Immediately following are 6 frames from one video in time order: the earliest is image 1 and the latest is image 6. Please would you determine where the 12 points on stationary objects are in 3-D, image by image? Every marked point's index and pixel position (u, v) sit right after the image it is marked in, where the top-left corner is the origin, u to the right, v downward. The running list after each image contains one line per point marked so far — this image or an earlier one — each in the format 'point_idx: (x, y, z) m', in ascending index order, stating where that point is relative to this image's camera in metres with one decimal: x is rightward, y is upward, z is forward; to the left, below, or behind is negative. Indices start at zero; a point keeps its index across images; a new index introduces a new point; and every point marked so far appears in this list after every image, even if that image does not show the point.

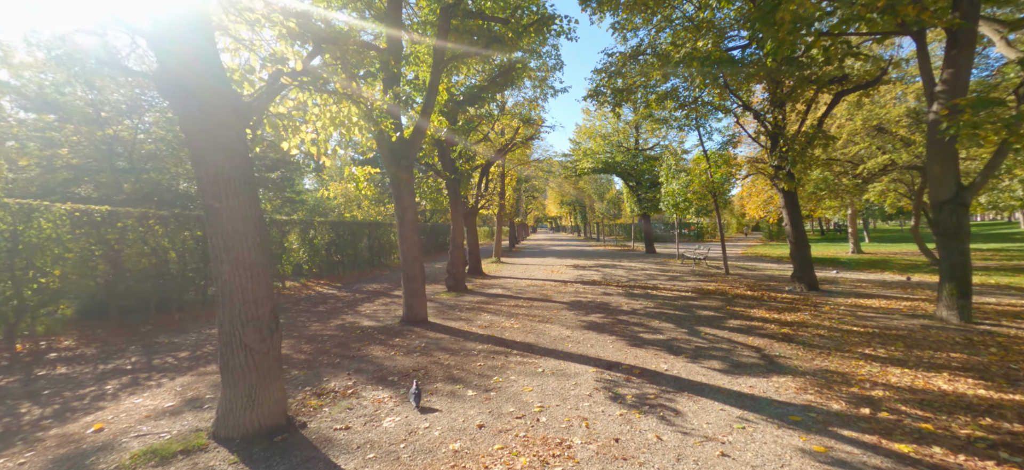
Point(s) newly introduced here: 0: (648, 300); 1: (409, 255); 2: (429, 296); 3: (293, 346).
0: (+3.2, -1.5, +9.2) m
1: (-1.7, -0.3, +6.8) m
2: (-2.1, -1.6, +10.1) m
3: (-3.0, -1.5, +5.5) m
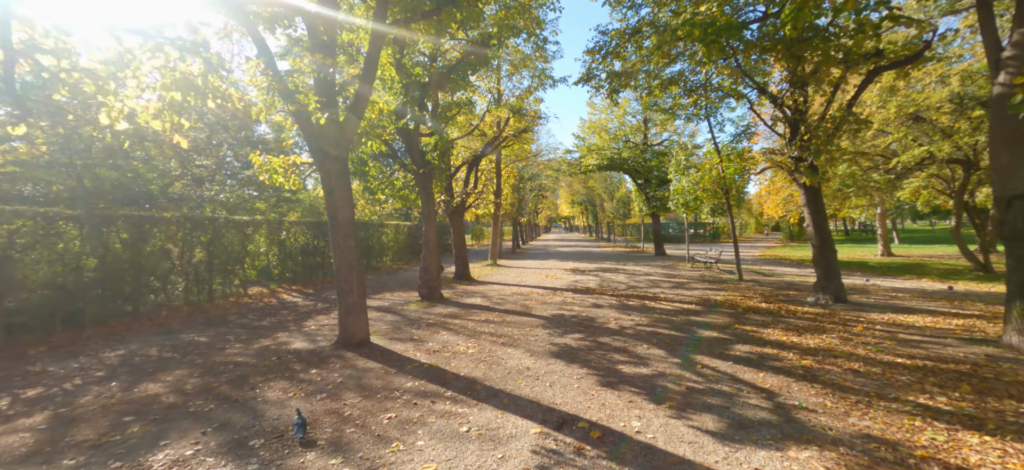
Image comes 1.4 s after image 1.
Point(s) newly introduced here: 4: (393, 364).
0: (+2.6, -1.6, +7.9) m
1: (-2.4, -0.4, +5.6) m
2: (-2.6, -1.7, +9.0) m
3: (-3.7, -1.6, +4.4) m
4: (-1.5, -1.6, +5.0) m
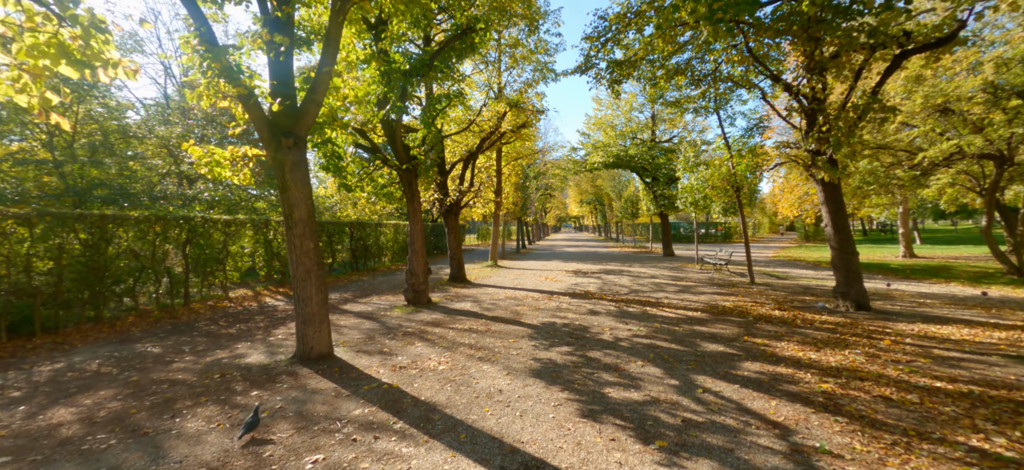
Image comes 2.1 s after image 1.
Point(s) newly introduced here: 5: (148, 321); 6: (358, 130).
0: (+2.4, -1.6, +7.2) m
1: (-2.7, -0.4, +5.0) m
2: (-2.9, -1.7, +8.4) m
3: (-4.0, -1.6, +3.9) m
4: (-1.8, -1.7, +4.4) m
5: (-7.3, -1.7, +7.9) m
6: (-3.0, +2.1, +7.8) m
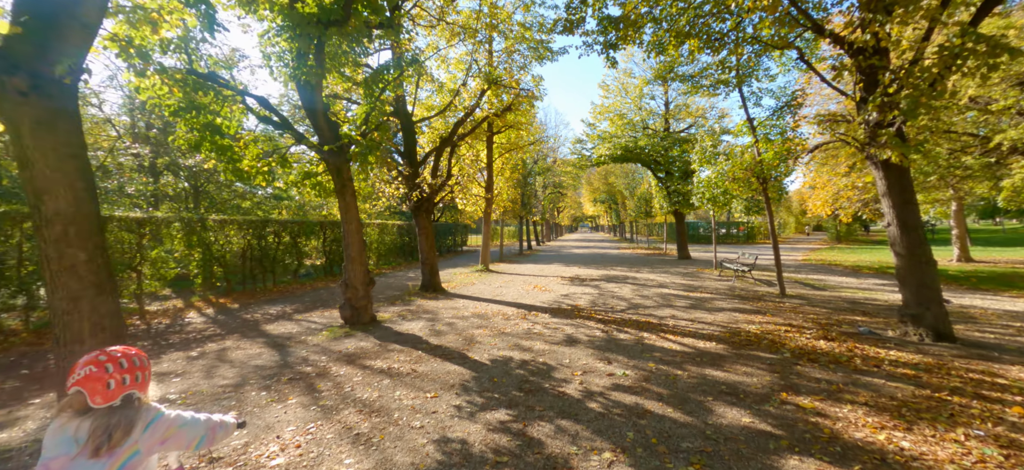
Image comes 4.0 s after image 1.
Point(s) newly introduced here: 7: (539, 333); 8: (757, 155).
0: (+1.6, -1.7, +5.1) m
1: (-3.6, -0.5, +3.2) m
2: (-3.6, -1.7, +6.5) m
3: (-5.0, -1.7, +2.0) m
4: (-2.7, -1.7, +2.5) m
5: (-8.0, -1.8, +6.2) m
6: (-3.8, +2.0, +5.9) m
7: (+0.5, -1.7, +6.8) m
8: (+7.0, +2.3, +11.3) m
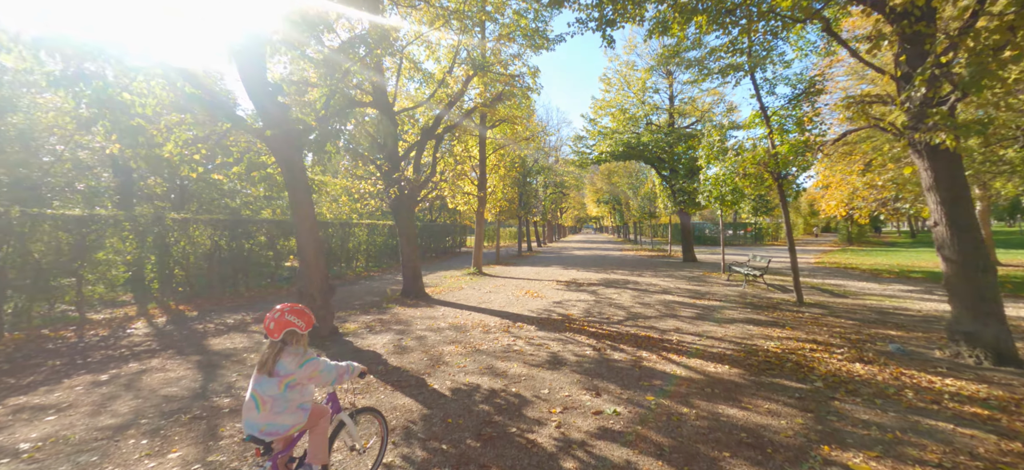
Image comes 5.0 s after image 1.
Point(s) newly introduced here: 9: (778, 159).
0: (+1.2, -1.7, +4.1) m
1: (-4.0, -0.5, +2.2) m
2: (-4.0, -1.7, +5.6) m
3: (-5.4, -1.7, +1.1) m
4: (-3.1, -1.7, +1.6) m
5: (-8.4, -1.8, +5.3) m
6: (-4.2, +2.0, +5.0) m
7: (+0.1, -1.7, +5.8) m
8: (+6.7, +2.2, +10.3) m
9: (+6.7, +1.9, +10.0) m
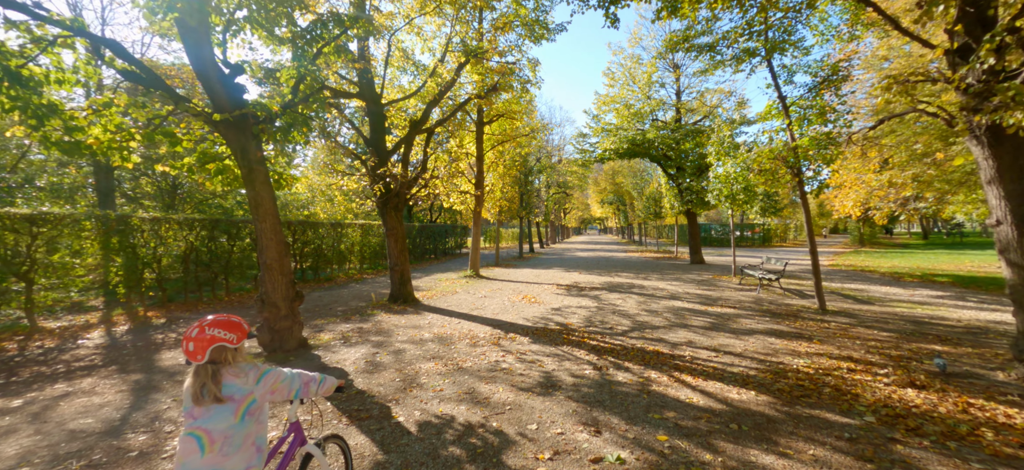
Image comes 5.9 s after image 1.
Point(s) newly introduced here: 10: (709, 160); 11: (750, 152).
0: (+1.0, -1.7, +3.3) m
1: (-4.2, -0.5, +1.5) m
2: (-4.1, -1.7, +4.8) m
3: (-5.6, -1.7, +0.4) m
4: (-3.3, -1.7, +0.8) m
5: (-8.5, -1.8, +4.6) m
6: (-4.3, +2.0, +4.3) m
7: (-0.1, -1.7, +5.0) m
8: (+6.6, +2.2, +9.4) m
9: (+6.6, +1.9, +9.1) m
10: (+7.3, +2.8, +14.8) m
11: (+6.5, +2.3, +10.8) m
